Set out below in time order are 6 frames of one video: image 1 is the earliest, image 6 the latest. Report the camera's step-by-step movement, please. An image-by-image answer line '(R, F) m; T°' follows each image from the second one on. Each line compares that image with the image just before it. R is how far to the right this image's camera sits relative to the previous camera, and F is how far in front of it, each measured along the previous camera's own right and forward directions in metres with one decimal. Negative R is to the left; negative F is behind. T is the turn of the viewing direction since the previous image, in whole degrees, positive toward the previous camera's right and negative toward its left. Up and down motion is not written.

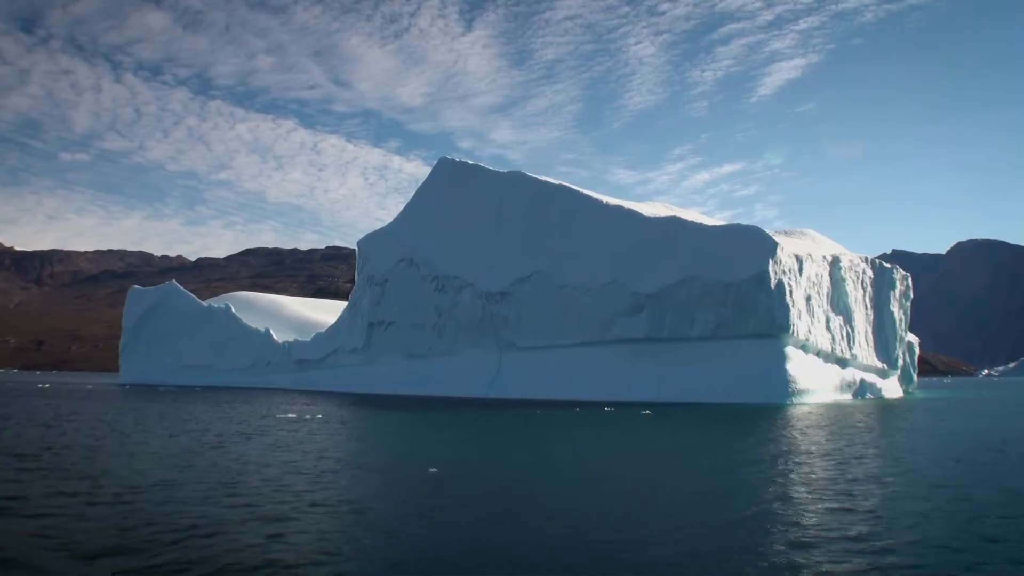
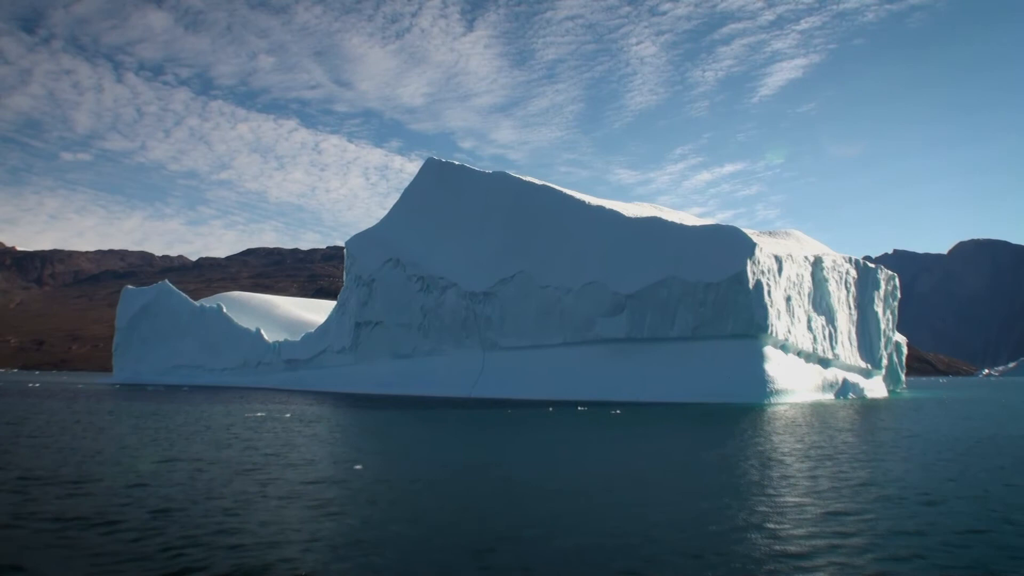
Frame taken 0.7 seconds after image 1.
(+0.6, -0.1) m; 0°
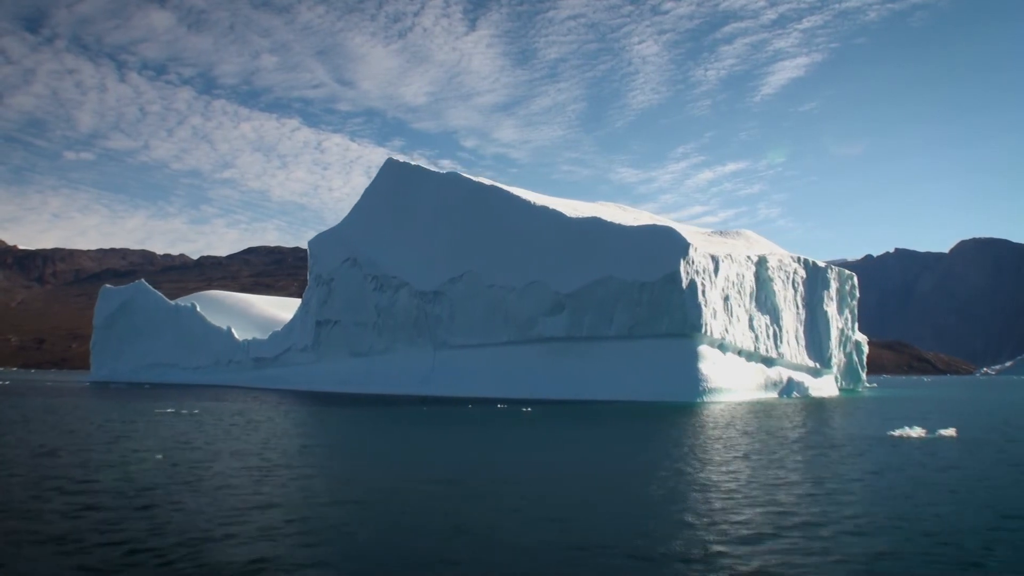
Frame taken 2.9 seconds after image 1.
(+1.9, -0.3) m; 0°
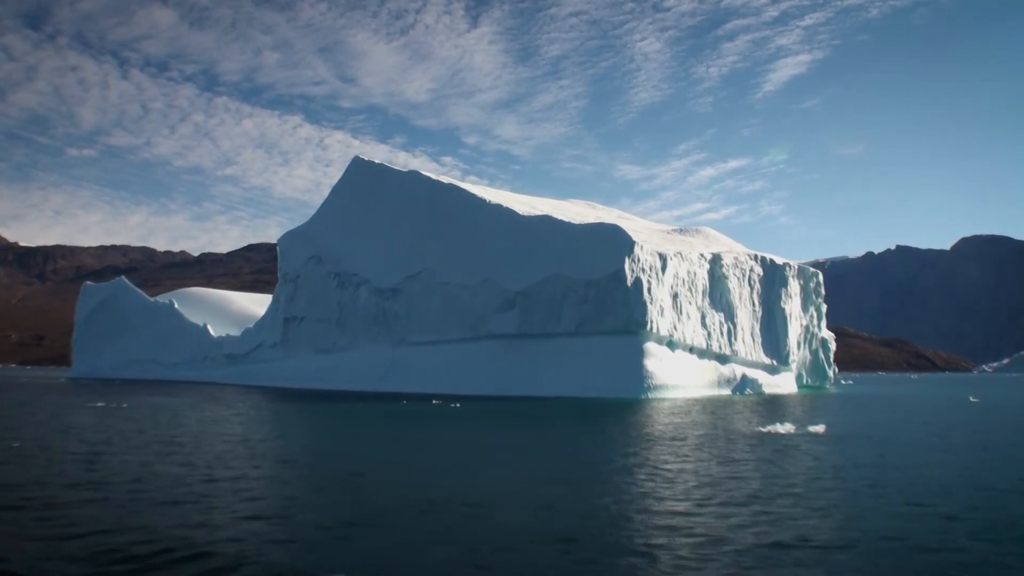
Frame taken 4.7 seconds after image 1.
(+1.6, -0.3) m; 0°
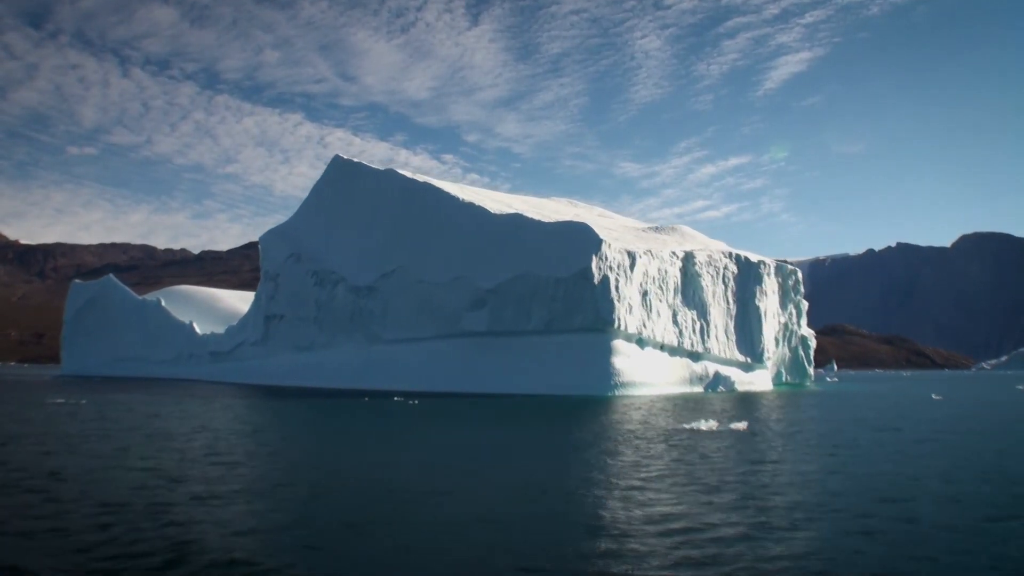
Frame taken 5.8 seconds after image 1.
(+0.9, -0.2) m; 0°
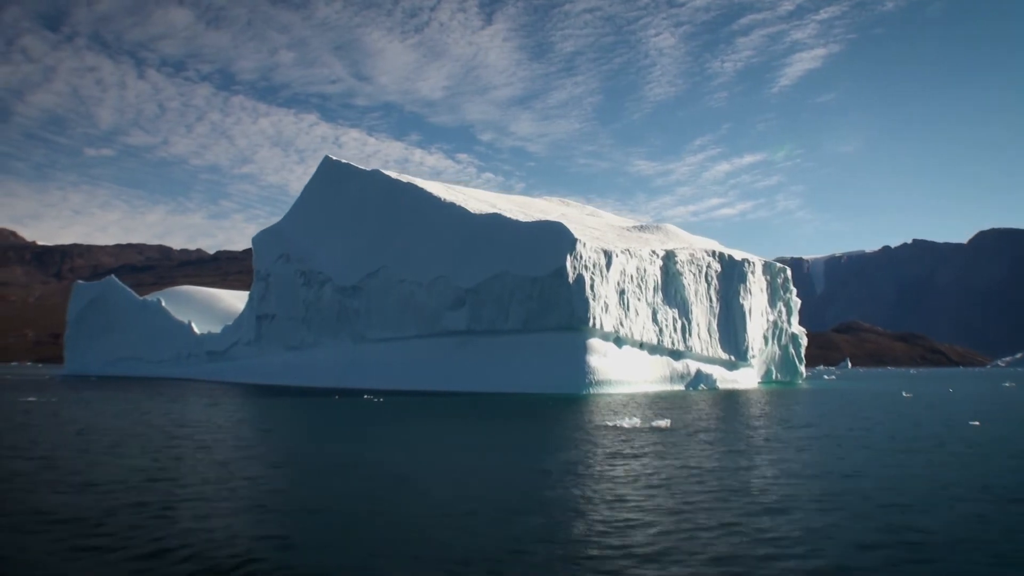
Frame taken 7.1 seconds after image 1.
(+1.1, -0.2) m; -1°
